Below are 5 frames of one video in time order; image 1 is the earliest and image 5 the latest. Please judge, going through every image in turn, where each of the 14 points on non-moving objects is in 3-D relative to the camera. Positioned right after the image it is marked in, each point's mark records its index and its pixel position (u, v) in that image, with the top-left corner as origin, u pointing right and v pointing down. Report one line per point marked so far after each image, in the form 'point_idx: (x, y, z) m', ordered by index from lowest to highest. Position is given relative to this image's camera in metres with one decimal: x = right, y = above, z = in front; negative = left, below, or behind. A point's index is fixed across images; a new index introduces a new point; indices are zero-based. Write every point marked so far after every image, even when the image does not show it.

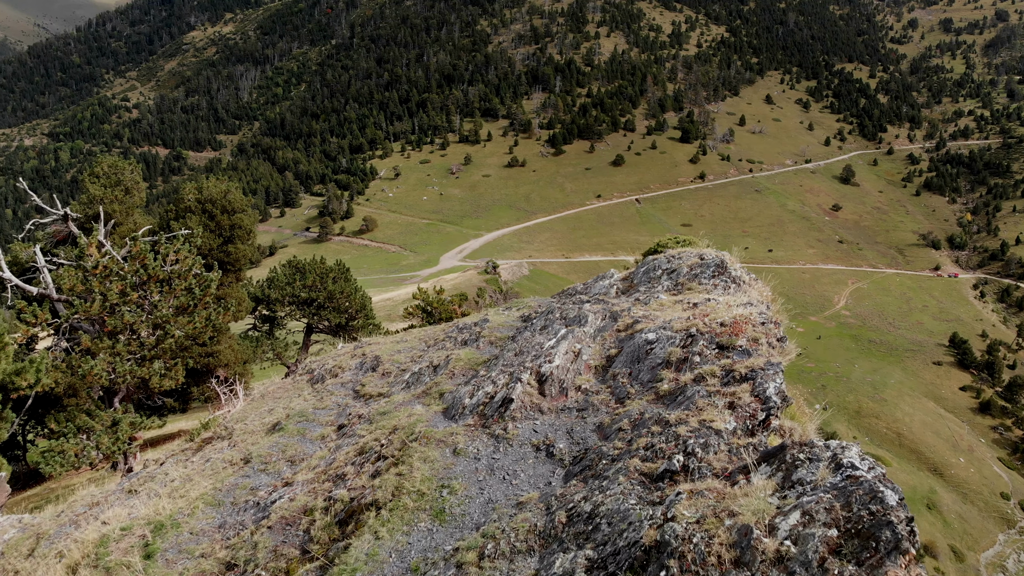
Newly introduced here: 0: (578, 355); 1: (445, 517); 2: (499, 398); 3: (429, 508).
0: (+1.0, -1.1, +13.1) m
1: (-0.8, -2.7, +9.9) m
2: (-0.2, -1.7, +12.6) m
3: (-1.0, -2.7, +10.1) m
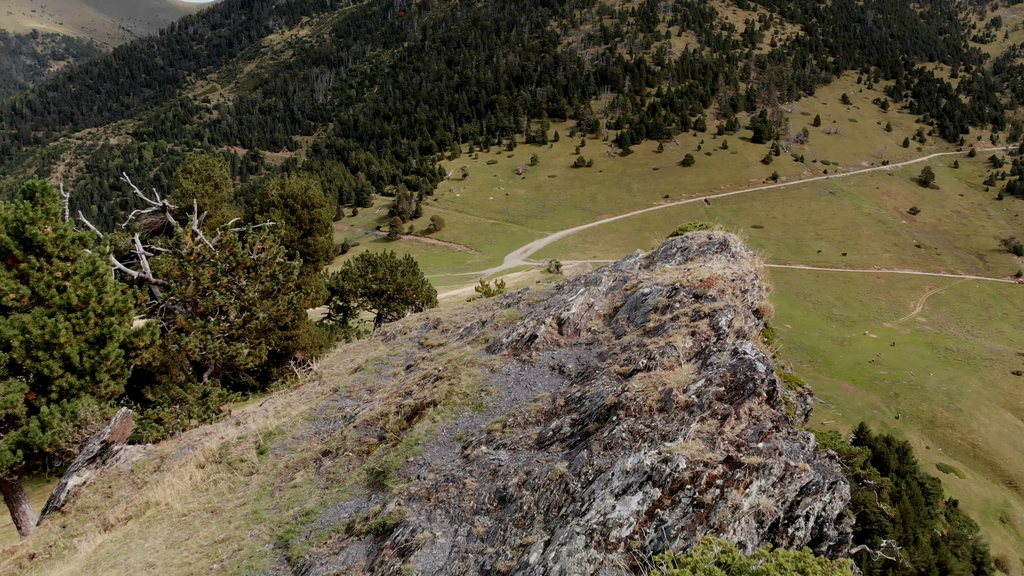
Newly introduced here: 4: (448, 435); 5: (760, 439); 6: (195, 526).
0: (+1.6, -0.4, +16.7) m
1: (-0.5, -2.0, +13.6) m
2: (+0.4, -0.9, +16.3) m
3: (-0.7, -2.0, +13.9) m
4: (-1.0, -2.3, +12.9) m
5: (+2.6, -1.6, +8.6) m
6: (-5.6, -4.2, +14.3) m
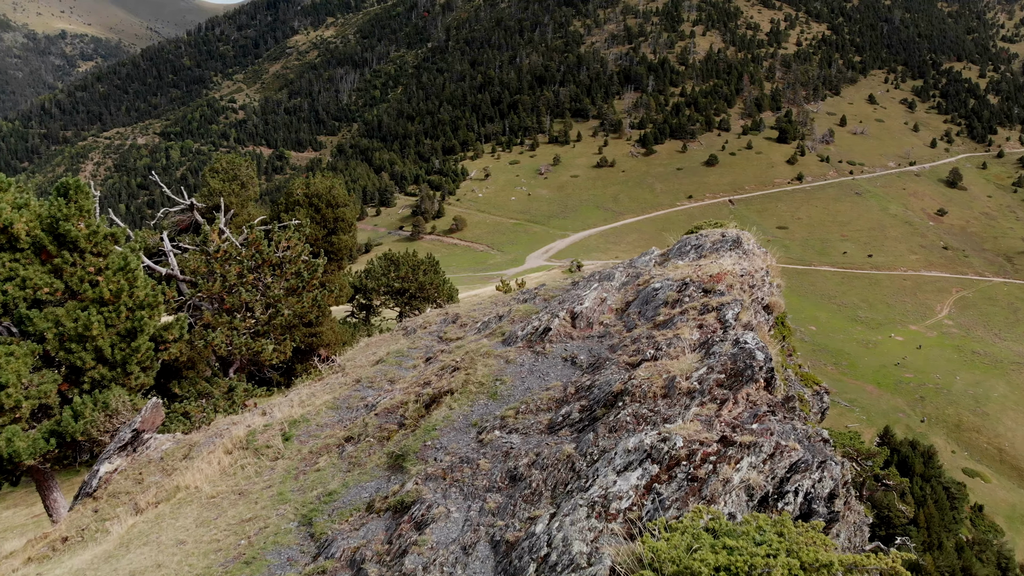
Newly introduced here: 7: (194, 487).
0: (+1.9, -0.3, +17.3) m
1: (-0.3, -1.9, +14.2) m
2: (+0.7, -0.8, +16.8) m
3: (-0.4, -1.9, +14.5) m
4: (-0.8, -2.2, +13.6) m
5: (+2.7, -1.5, +9.1) m
6: (-5.3, -4.0, +15.0) m
7: (-6.7, -4.2, +17.2) m
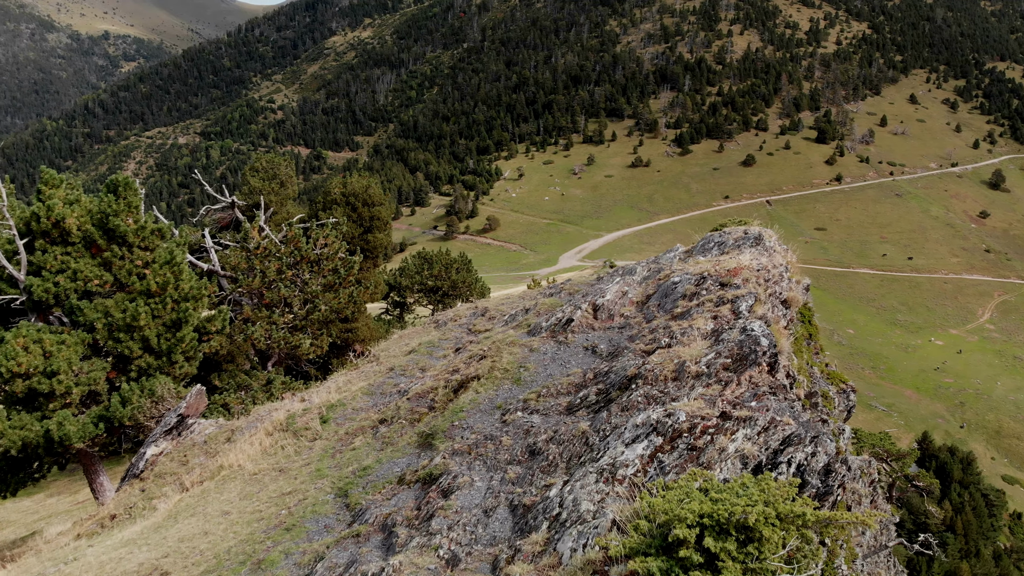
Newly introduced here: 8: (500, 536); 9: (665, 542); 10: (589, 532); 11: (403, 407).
0: (+2.5, -0.1, +18.0) m
1: (+0.2, -1.7, +15.1) m
2: (+1.2, -0.7, +17.7) m
3: (0.0, -1.7, +15.3) m
4: (-0.4, -2.1, +14.4) m
5: (+2.9, -1.4, +9.8) m
6: (-4.9, -3.8, +16.1) m
7: (-6.2, -4.0, +18.3) m
8: (-0.1, -2.7, +9.0) m
9: (+1.2, -2.1, +6.6) m
10: (+0.7, -2.2, +7.5) m
11: (-2.3, -2.5, +16.8) m
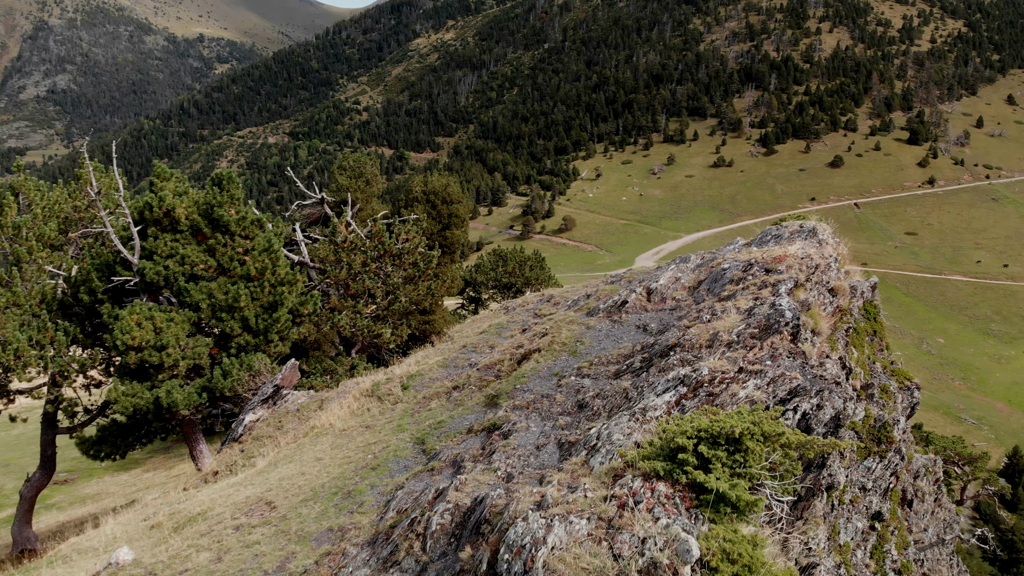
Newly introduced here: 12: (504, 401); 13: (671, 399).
0: (+4.0, +0.2, +19.6) m
1: (+1.4, -1.3, +16.9) m
2: (+2.7, -0.3, +19.3) m
3: (+1.2, -1.3, +17.1) m
4: (+0.7, -1.7, +16.3) m
5: (+3.6, -1.0, +11.4) m
6: (-3.6, -3.4, +18.3) m
7: (-4.7, -3.5, +20.6) m
8: (+0.5, -2.4, +10.8) m
9: (+1.6, -1.7, +8.3) m
10: (+1.2, -1.9, +9.3) m
11: (-0.9, -2.0, +18.8) m
12: (-0.2, -2.1, +15.3) m
13: (+2.1, -1.5, +10.7) m
